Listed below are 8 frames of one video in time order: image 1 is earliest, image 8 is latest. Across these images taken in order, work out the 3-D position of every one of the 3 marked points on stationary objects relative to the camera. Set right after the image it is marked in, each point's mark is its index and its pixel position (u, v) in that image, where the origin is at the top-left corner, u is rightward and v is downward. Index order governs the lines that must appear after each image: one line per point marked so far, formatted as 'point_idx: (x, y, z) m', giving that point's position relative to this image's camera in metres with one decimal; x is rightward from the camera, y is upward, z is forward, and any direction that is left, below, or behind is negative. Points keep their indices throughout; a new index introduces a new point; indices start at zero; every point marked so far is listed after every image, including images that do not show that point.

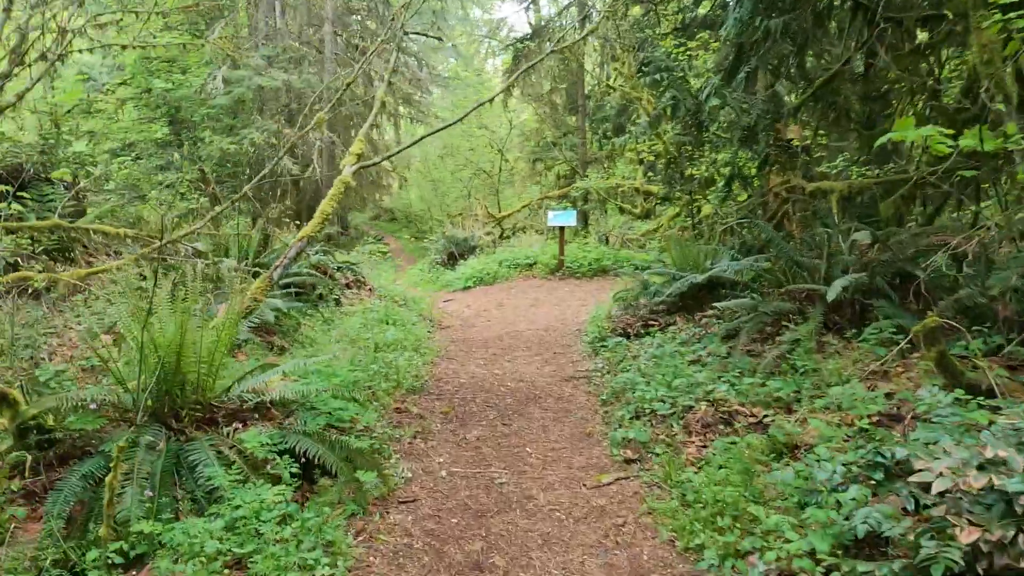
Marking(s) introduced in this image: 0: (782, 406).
0: (+1.4, -0.6, +3.9) m
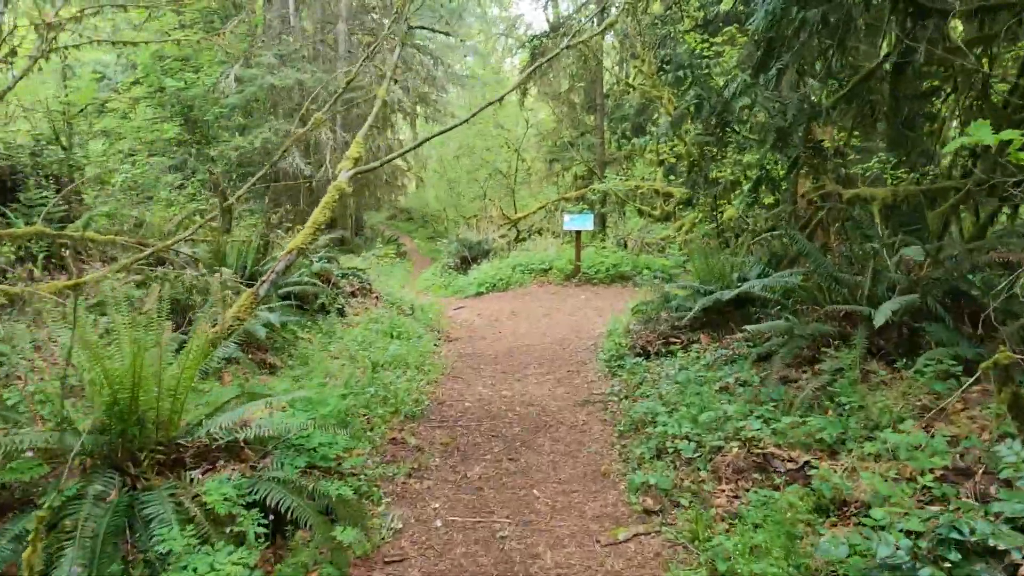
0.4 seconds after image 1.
0: (+1.4, -0.7, +3.4) m
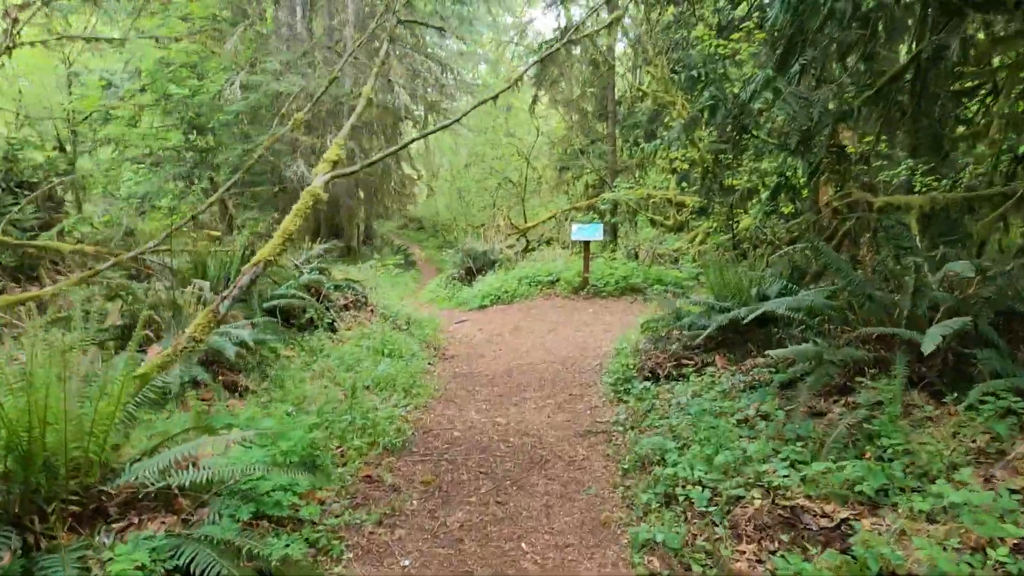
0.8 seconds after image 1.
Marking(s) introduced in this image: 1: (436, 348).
0: (+1.3, -0.8, +2.8) m
1: (-0.8, -0.6, +7.5) m
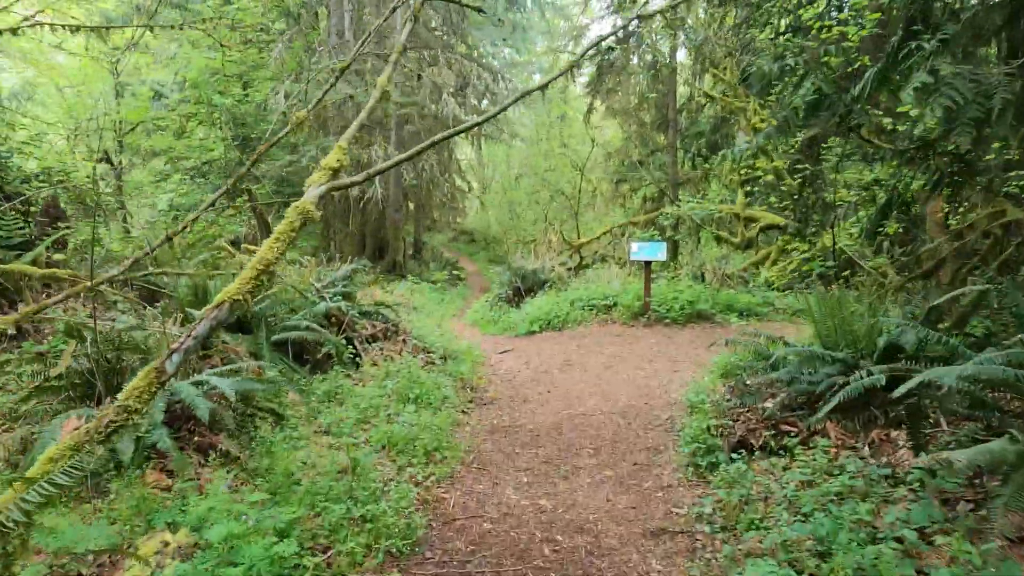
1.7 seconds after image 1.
0: (+1.4, -1.0, +1.6) m
1: (-0.3, -0.9, +6.4) m
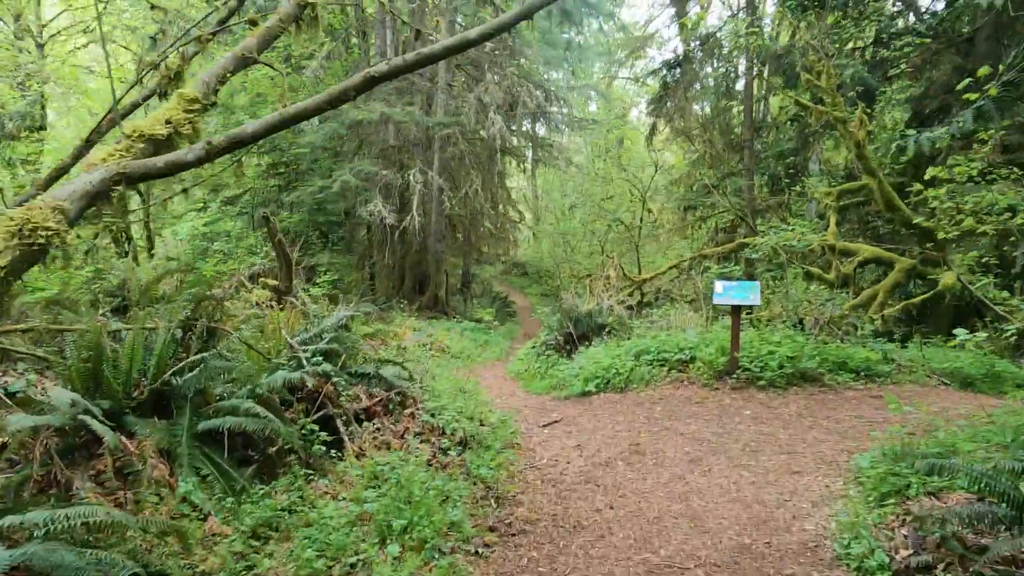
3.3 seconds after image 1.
0: (+1.3, -1.2, -0.5) m
1: (-0.1, -1.2, +4.4) m
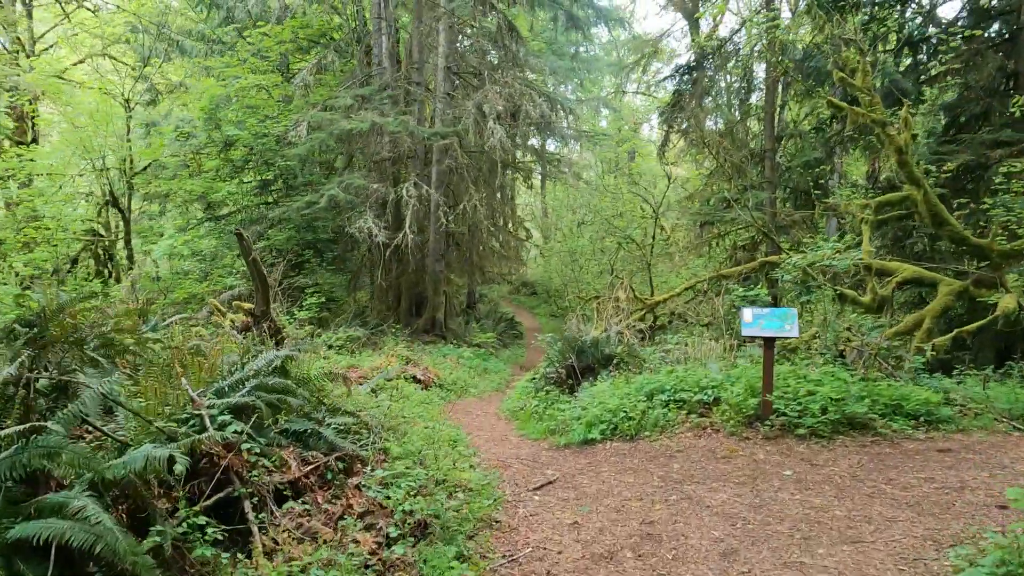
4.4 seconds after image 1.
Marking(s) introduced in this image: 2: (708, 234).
0: (+1.1, -1.2, -1.8) m
1: (-0.2, -1.4, +3.1) m
2: (+3.9, +1.1, +15.3) m
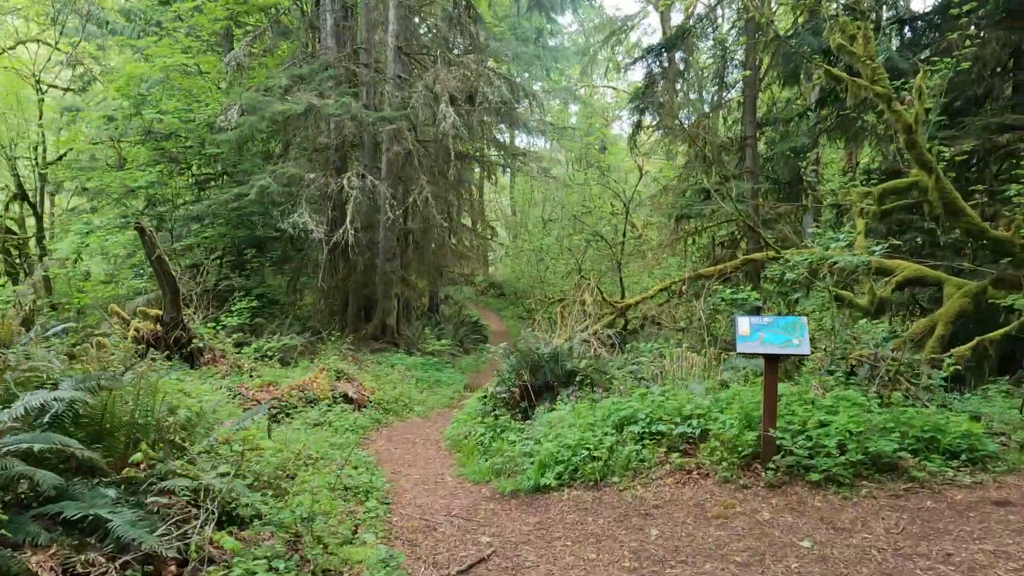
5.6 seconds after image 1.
0: (+0.9, -1.2, -3.3) m
1: (-0.6, -1.4, +1.5) m
2: (+3.1, +1.1, +13.9) m
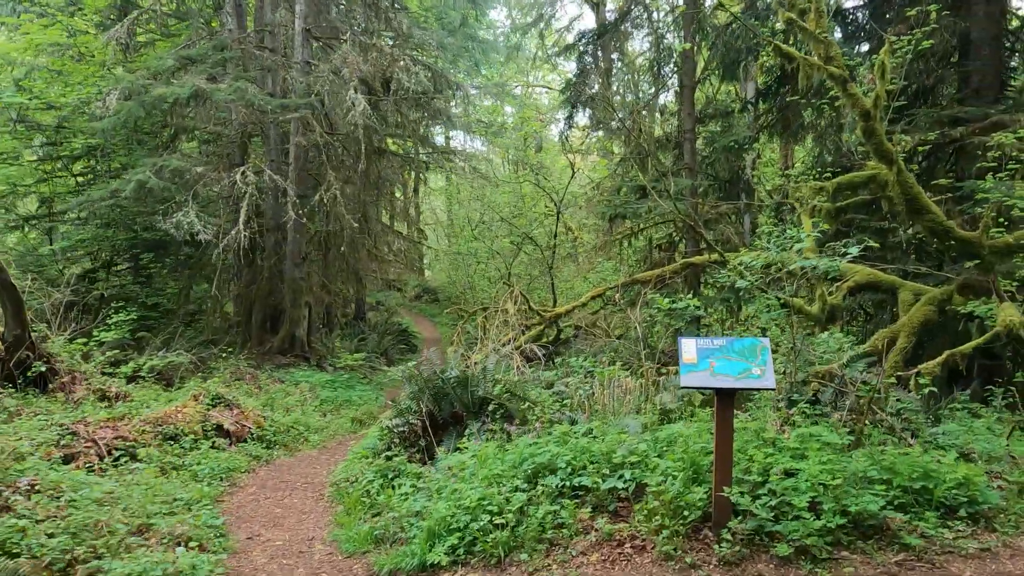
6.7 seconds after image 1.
0: (+0.9, -1.3, -4.5) m
1: (-0.9, -1.5, +0.2) m
2: (+1.8, +0.9, +12.8) m
